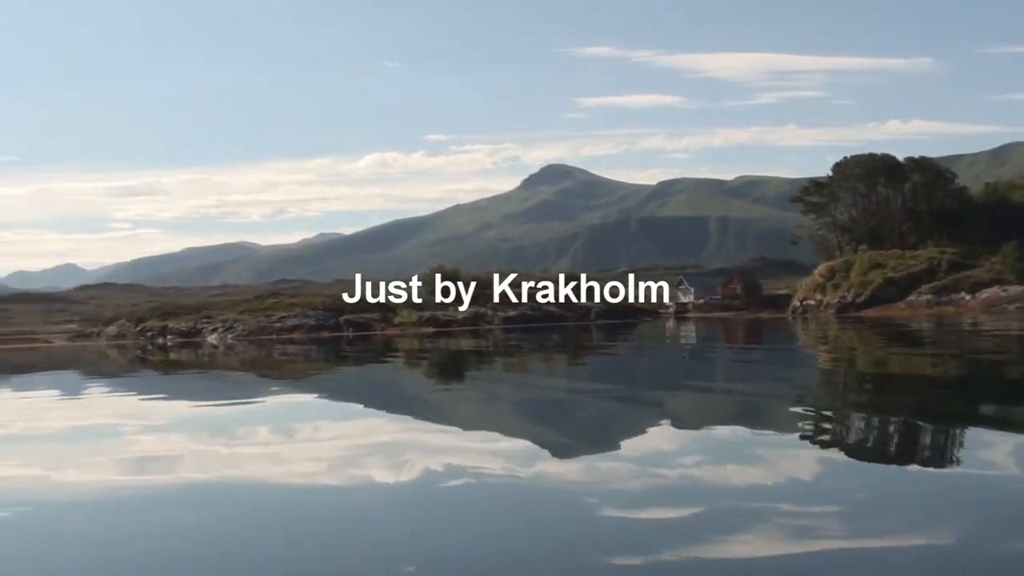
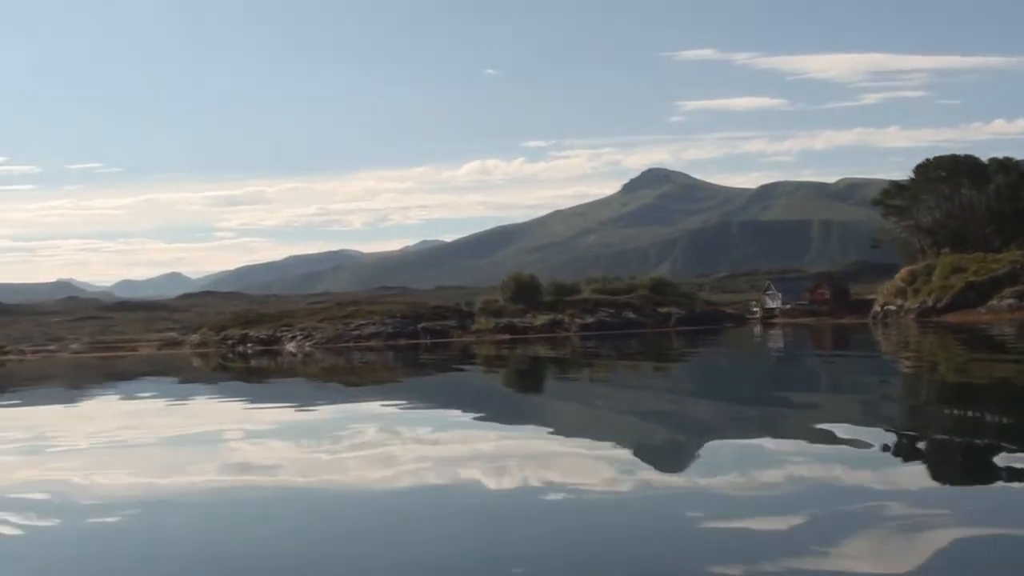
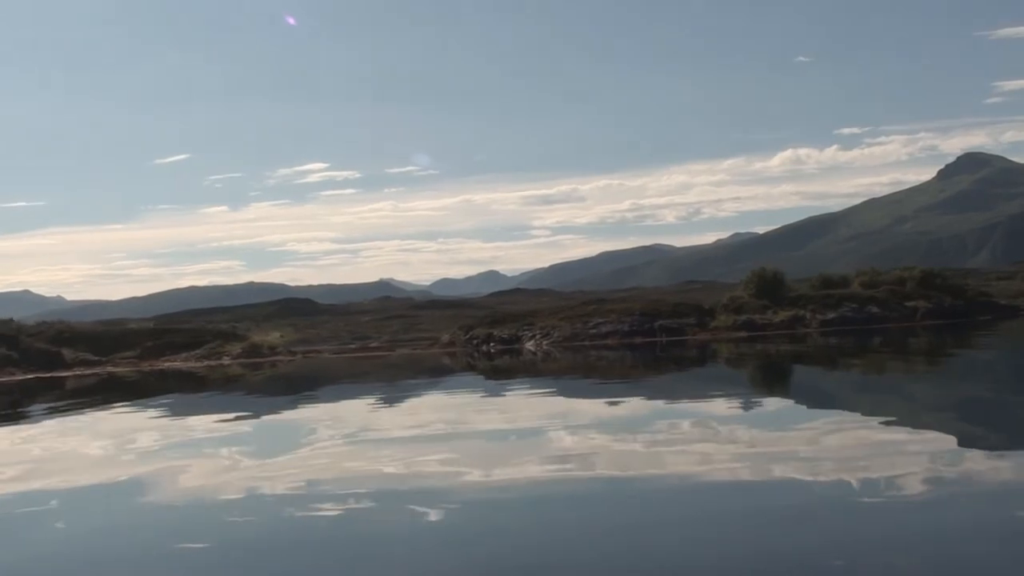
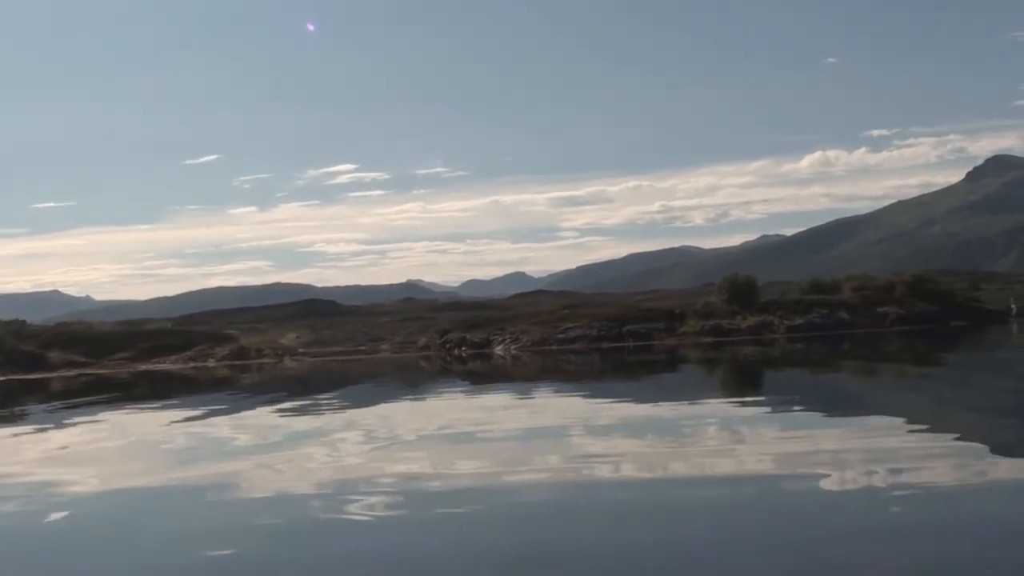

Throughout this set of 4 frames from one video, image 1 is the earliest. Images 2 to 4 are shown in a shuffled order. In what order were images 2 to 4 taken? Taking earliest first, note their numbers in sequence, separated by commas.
2, 3, 4
